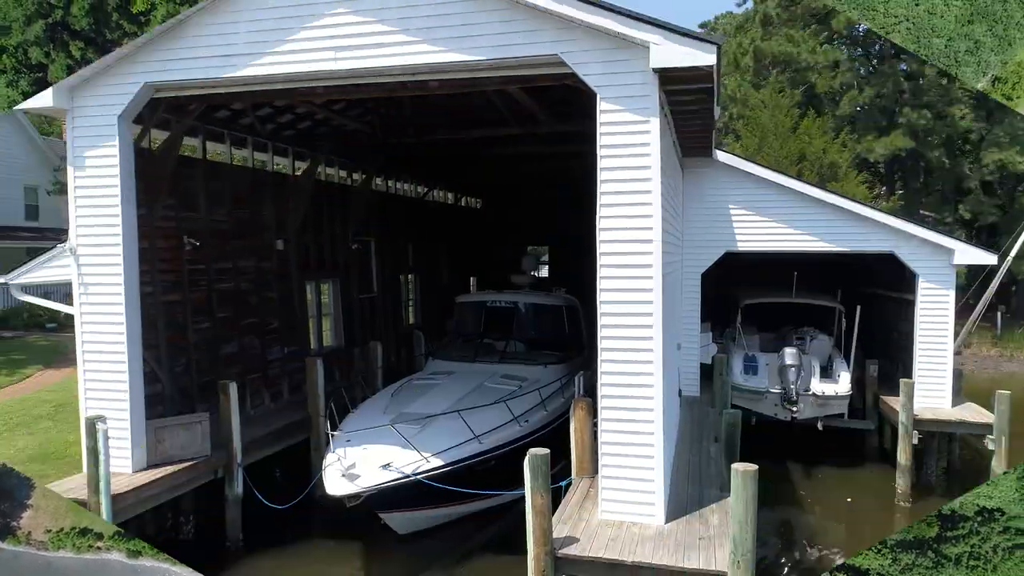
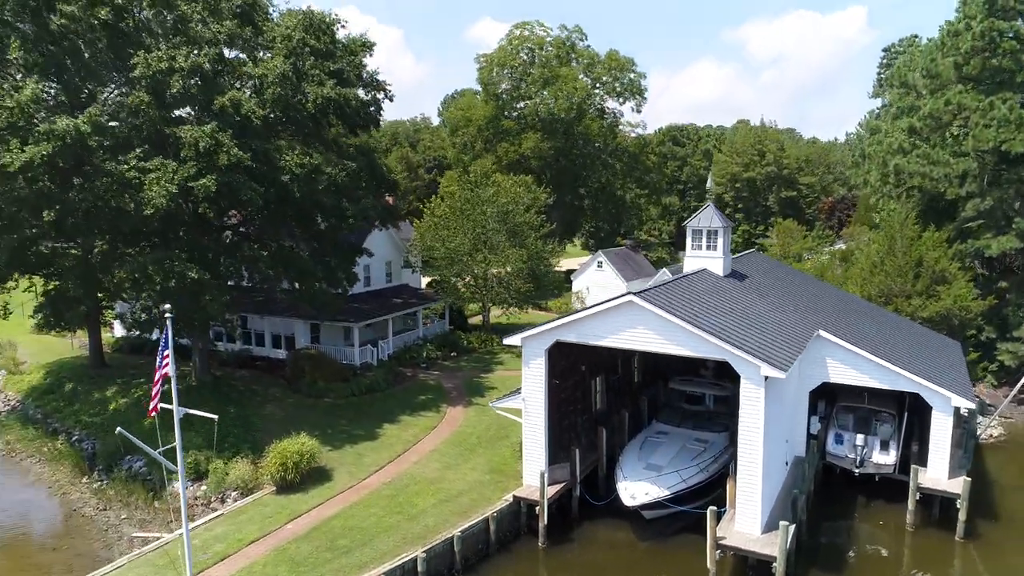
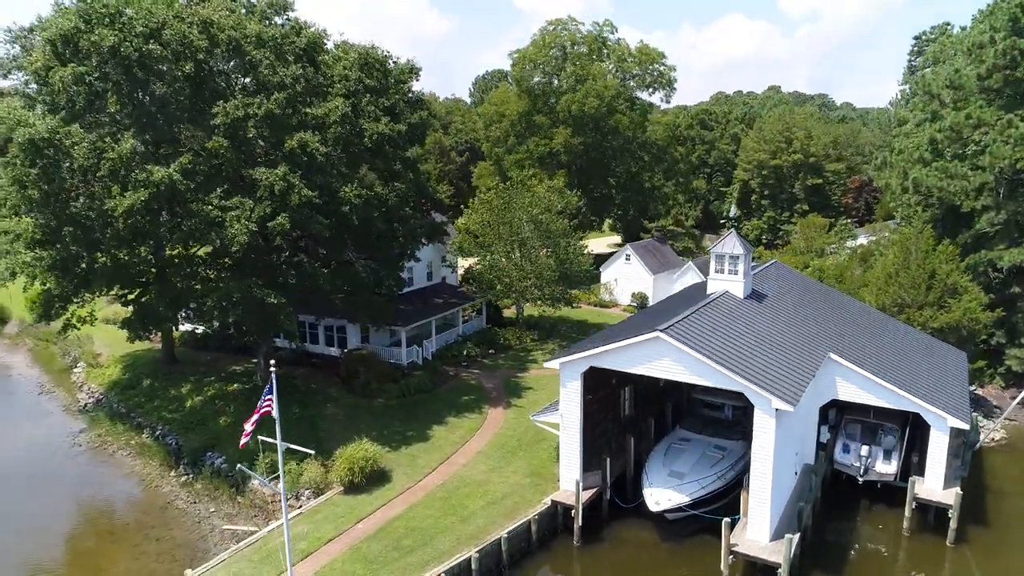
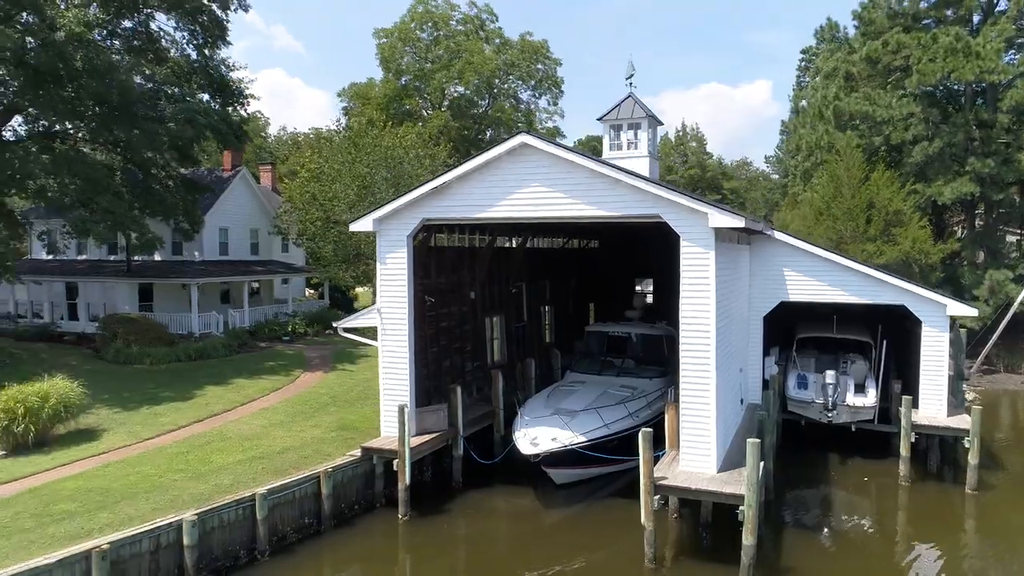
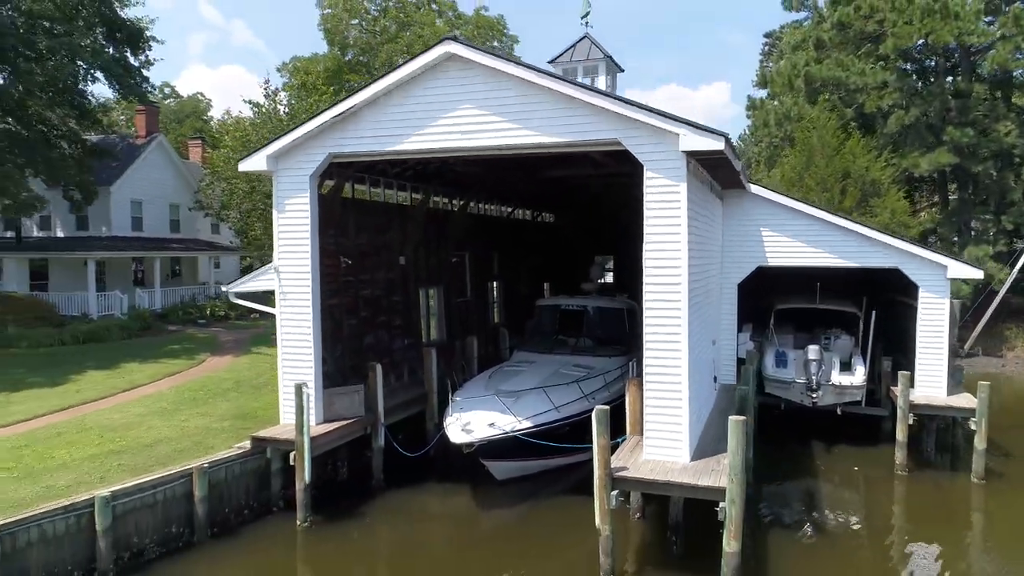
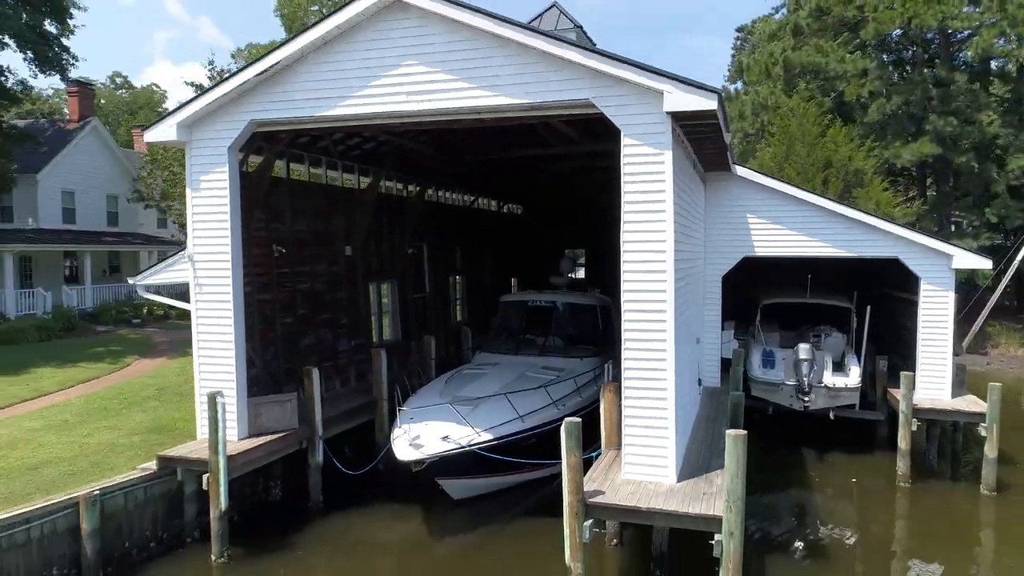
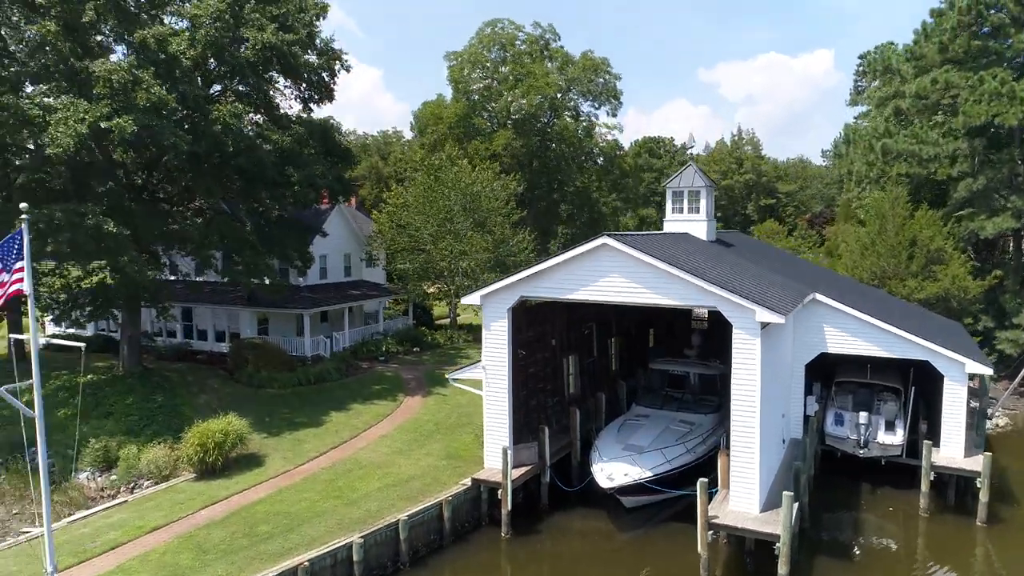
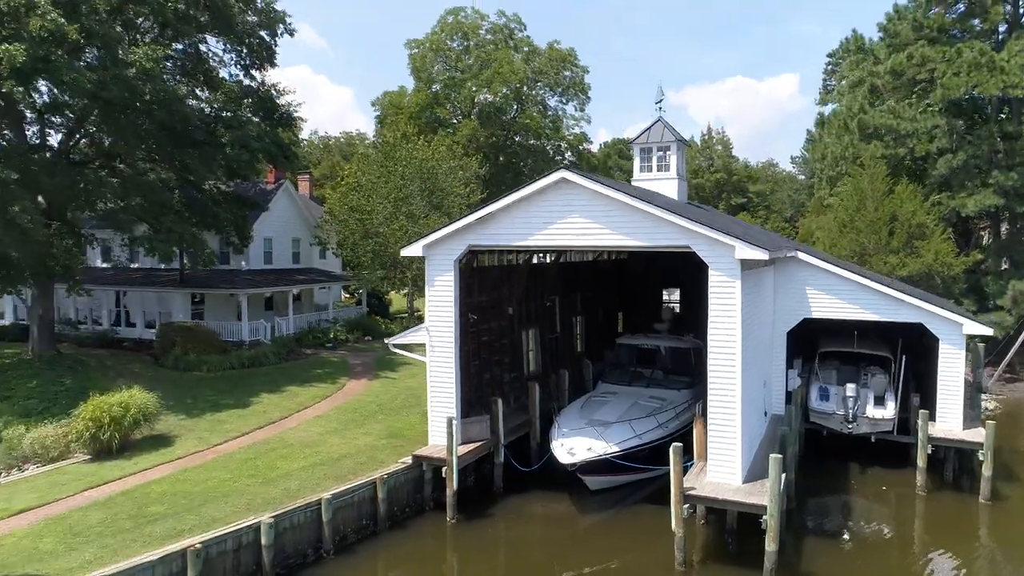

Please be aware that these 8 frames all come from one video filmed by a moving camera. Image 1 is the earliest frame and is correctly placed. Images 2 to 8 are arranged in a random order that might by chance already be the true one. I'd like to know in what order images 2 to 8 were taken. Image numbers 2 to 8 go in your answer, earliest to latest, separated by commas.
6, 5, 4, 8, 7, 2, 3
